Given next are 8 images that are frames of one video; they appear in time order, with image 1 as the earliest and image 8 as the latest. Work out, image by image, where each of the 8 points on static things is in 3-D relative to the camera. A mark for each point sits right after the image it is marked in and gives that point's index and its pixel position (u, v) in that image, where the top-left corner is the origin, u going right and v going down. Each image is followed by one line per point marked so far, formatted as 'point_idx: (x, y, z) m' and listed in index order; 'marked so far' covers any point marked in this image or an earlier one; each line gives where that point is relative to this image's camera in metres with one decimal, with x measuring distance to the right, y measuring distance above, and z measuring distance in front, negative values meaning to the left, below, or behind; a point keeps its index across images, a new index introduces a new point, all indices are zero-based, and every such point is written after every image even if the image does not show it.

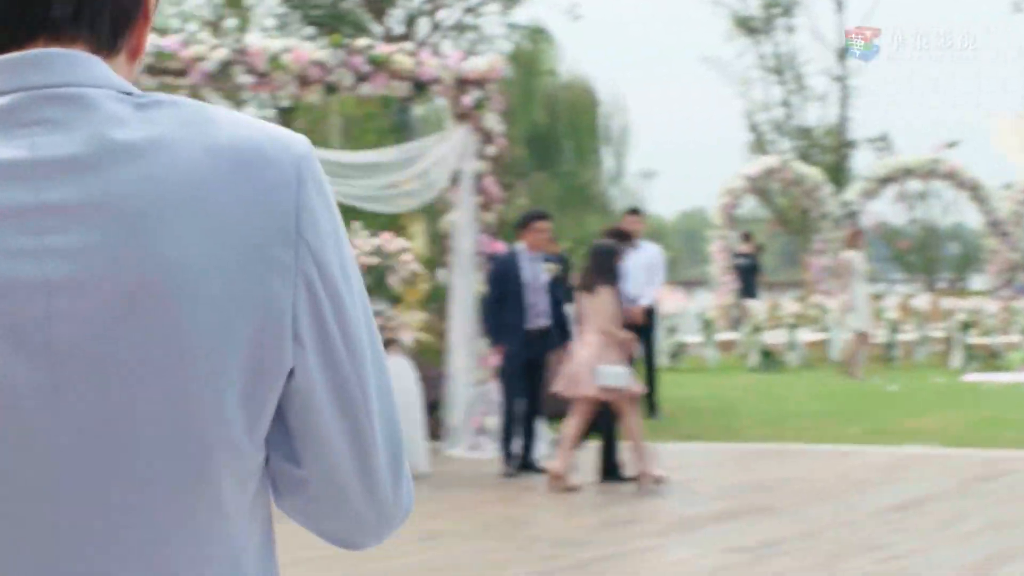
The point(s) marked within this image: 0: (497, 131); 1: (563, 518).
0: (-0.1, +1.1, +8.5) m
1: (+0.2, -1.1, +5.2) m
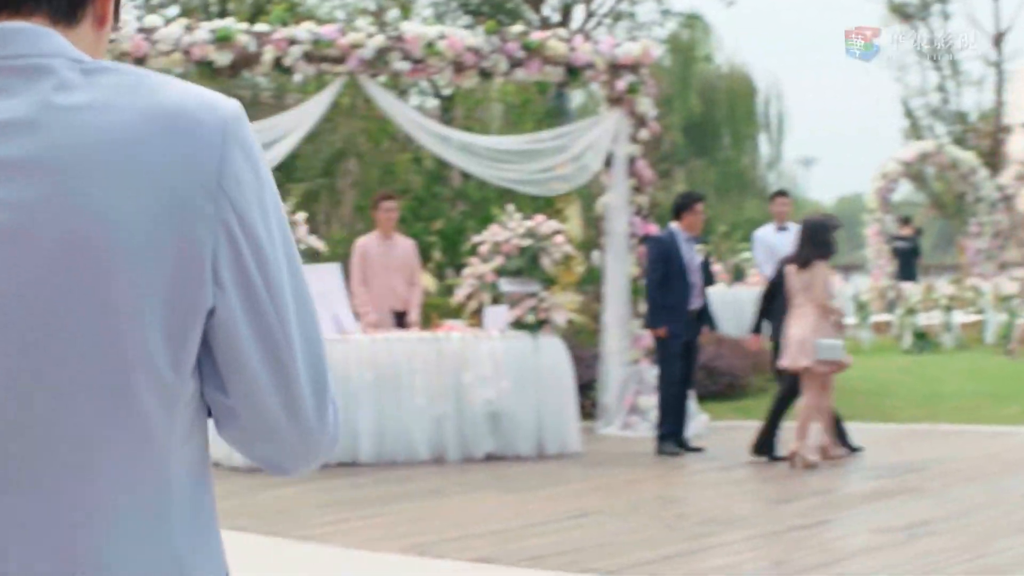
0: (+1.0, +1.2, +8.6) m
1: (+0.9, -1.0, +5.3) m
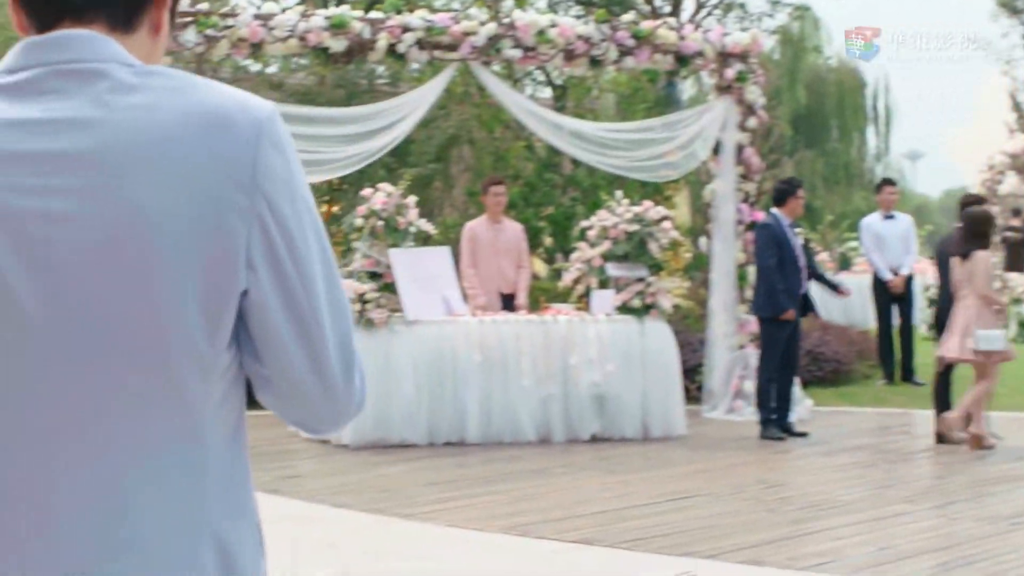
0: (+1.8, +1.3, +8.5) m
1: (+1.4, -0.9, +5.4) m
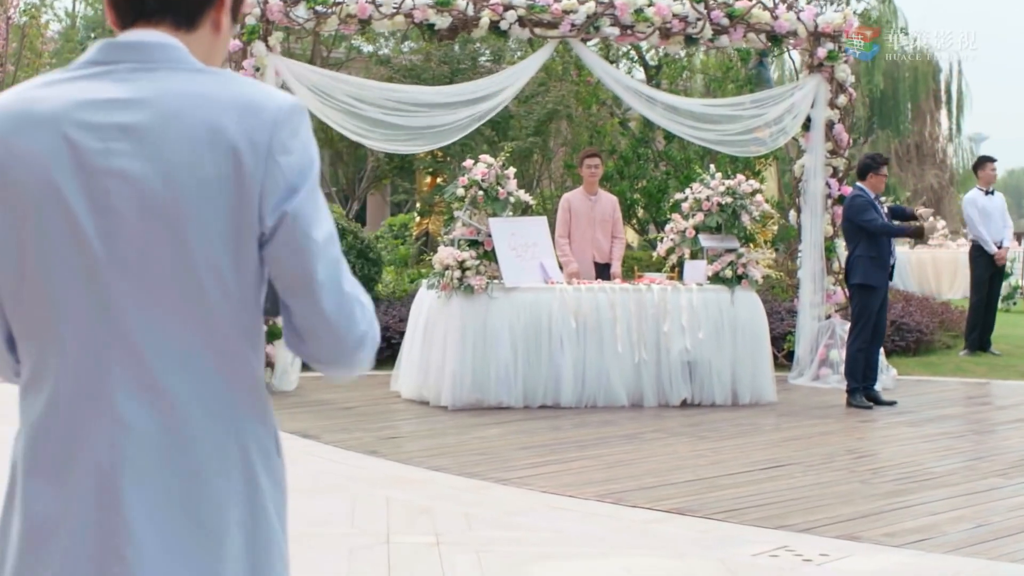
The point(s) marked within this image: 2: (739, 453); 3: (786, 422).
0: (+2.5, +1.5, +8.6) m
1: (+1.8, -0.8, +5.5) m
2: (+1.1, -0.8, +5.4) m
3: (+1.5, -0.8, +6.6) m
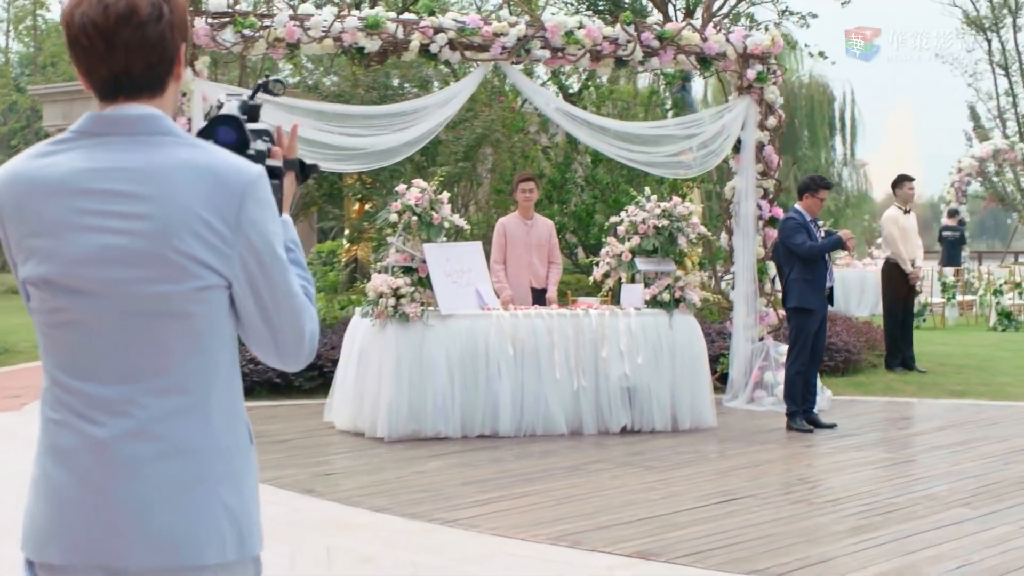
0: (+2.0, +1.4, +8.6) m
1: (+1.6, -0.9, +5.5) m
2: (+0.8, -0.9, +5.3) m
3: (+1.2, -0.9, +6.5) m
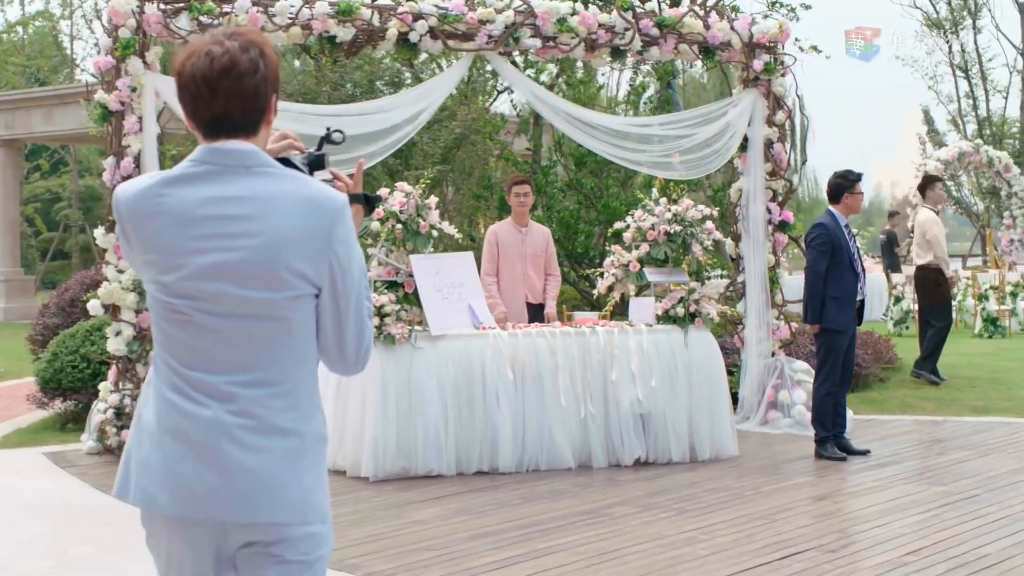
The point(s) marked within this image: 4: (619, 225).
0: (+1.9, +1.3, +7.9) m
1: (+1.6, -0.9, +4.7) m
2: (+0.9, -1.0, +4.6) m
3: (+1.2, -1.0, +5.8) m
4: (+0.6, +0.4, +6.8) m
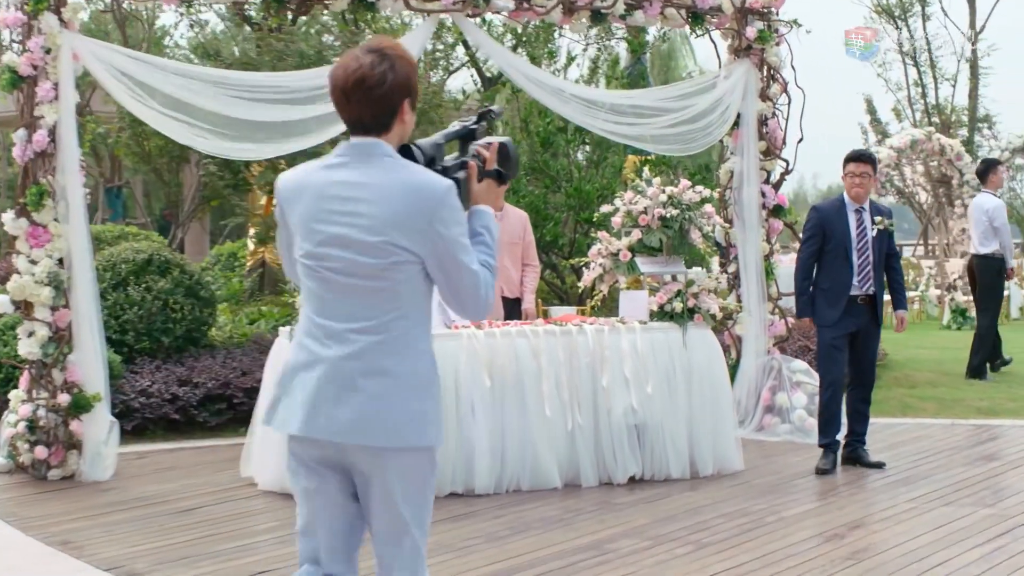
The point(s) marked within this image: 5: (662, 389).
0: (+1.7, +1.4, +7.2) m
1: (+1.6, -0.9, +4.0) m
2: (+0.8, -0.9, +3.8) m
3: (+1.1, -0.9, +5.0) m
4: (+0.5, +0.4, +6.0) m
5: (+0.7, -0.5, +5.6) m
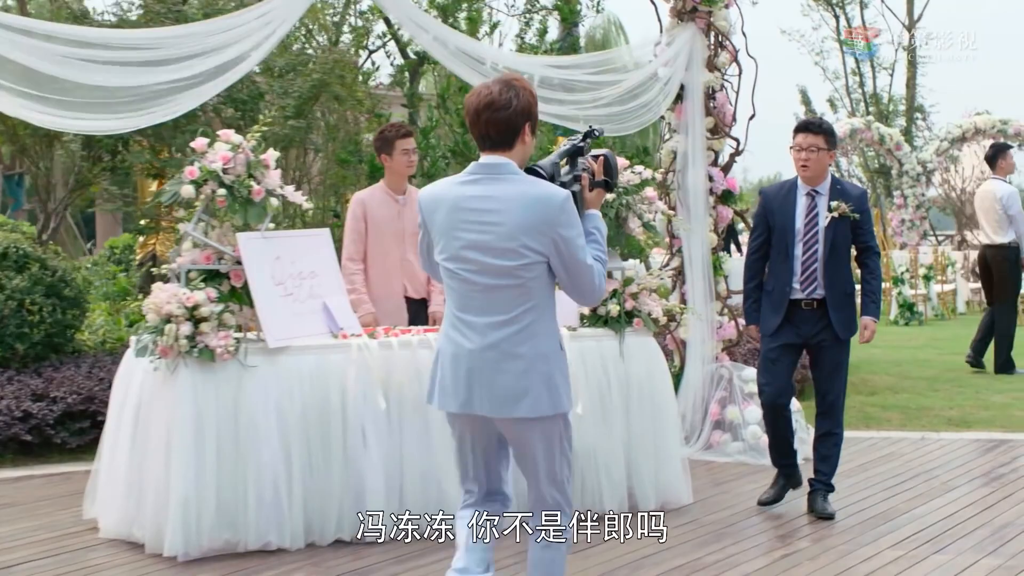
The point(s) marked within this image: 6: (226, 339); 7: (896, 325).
0: (+1.2, +1.4, +6.3) m
1: (+1.3, -0.9, +3.2) m
2: (+0.5, -0.9, +2.9) m
3: (+0.8, -0.9, +4.2) m
4: (+0.1, +0.4, +5.1) m
5: (+0.3, -0.5, +4.6) m
6: (-1.0, -0.2, +4.0) m
7: (+5.0, -0.5, +15.2) m
